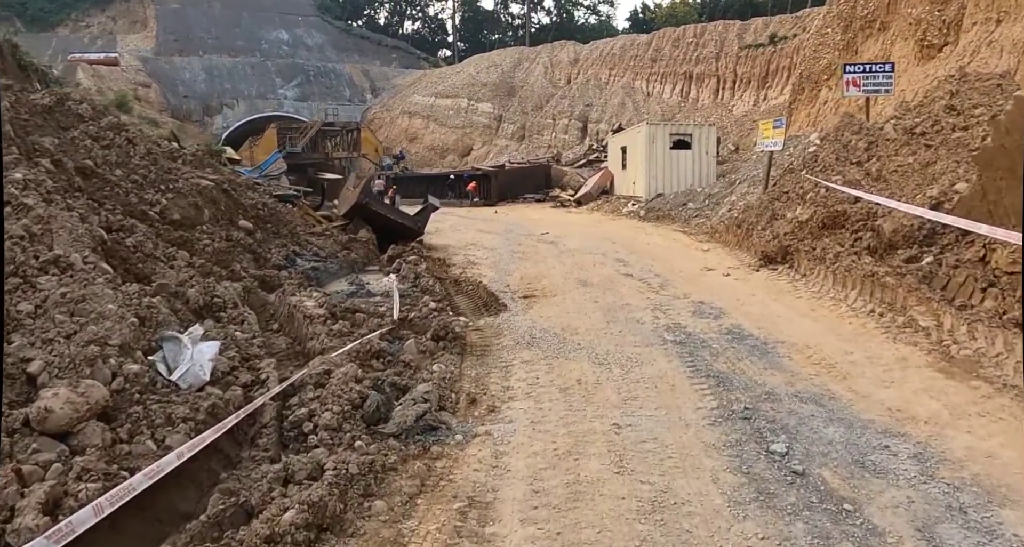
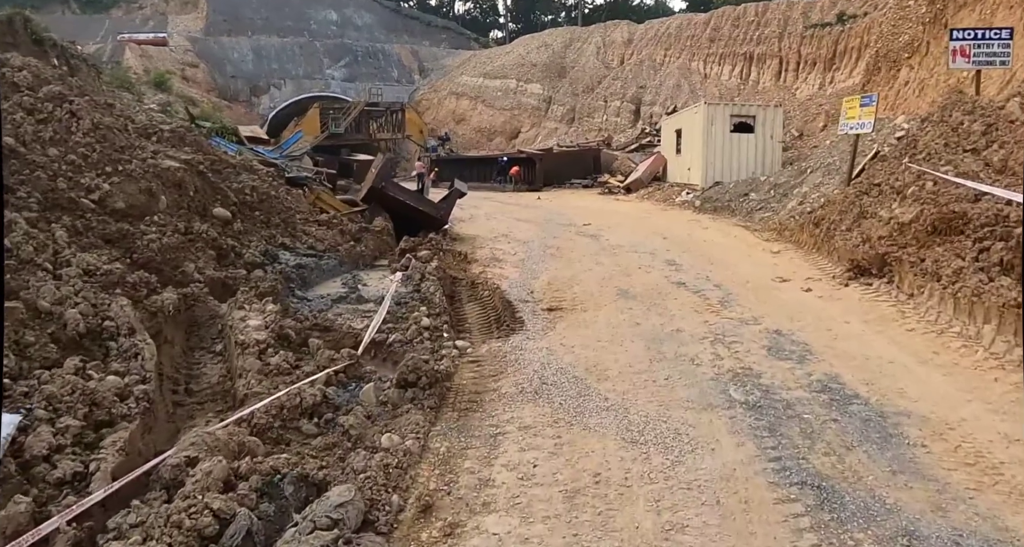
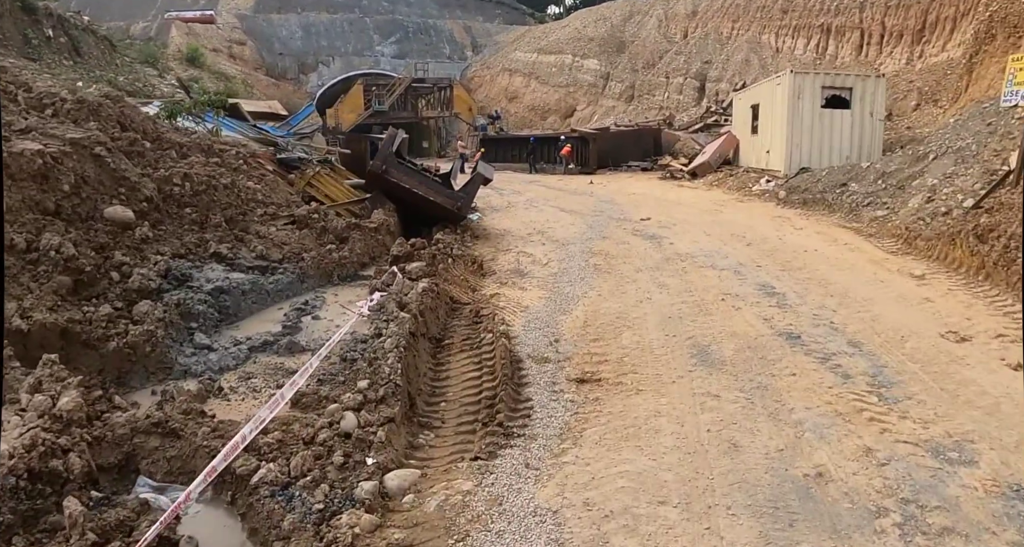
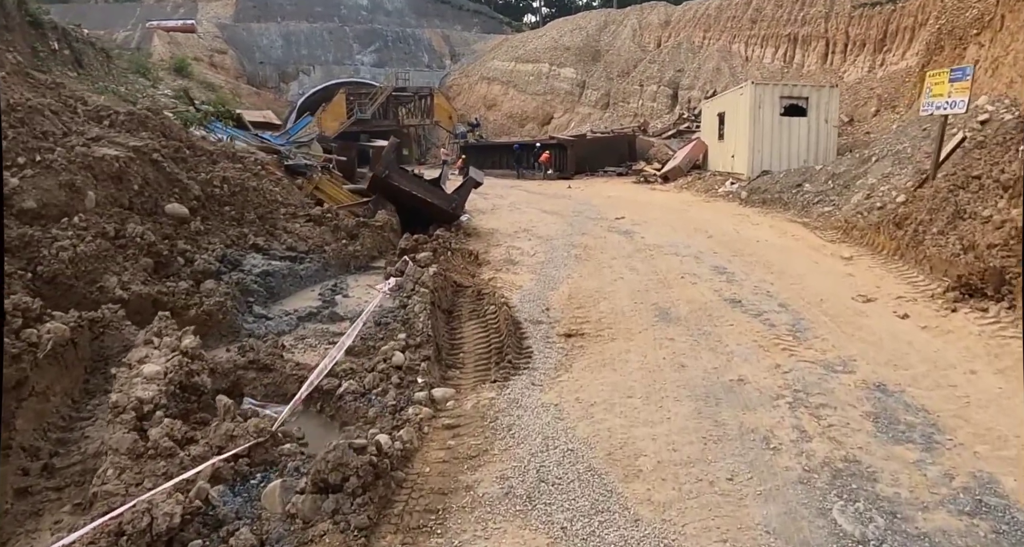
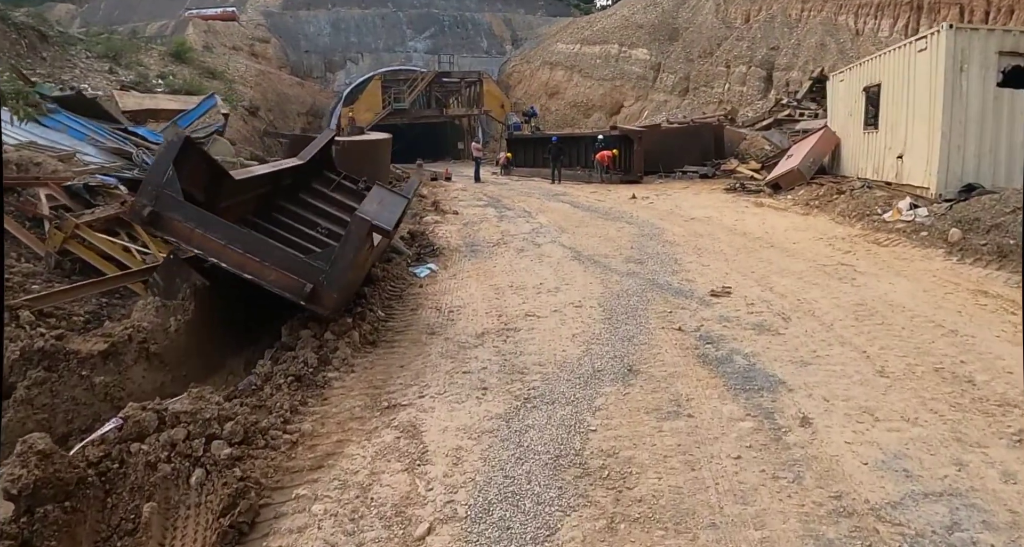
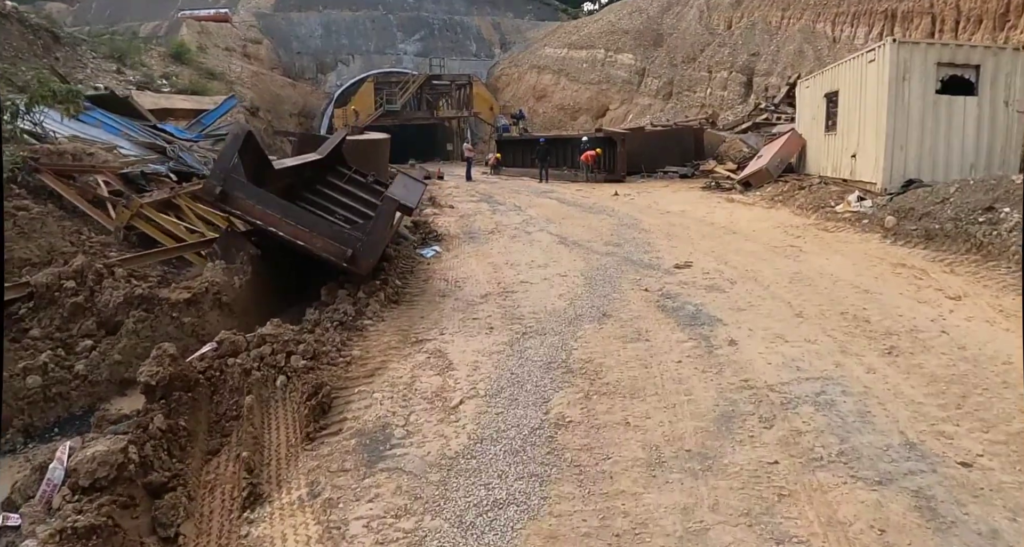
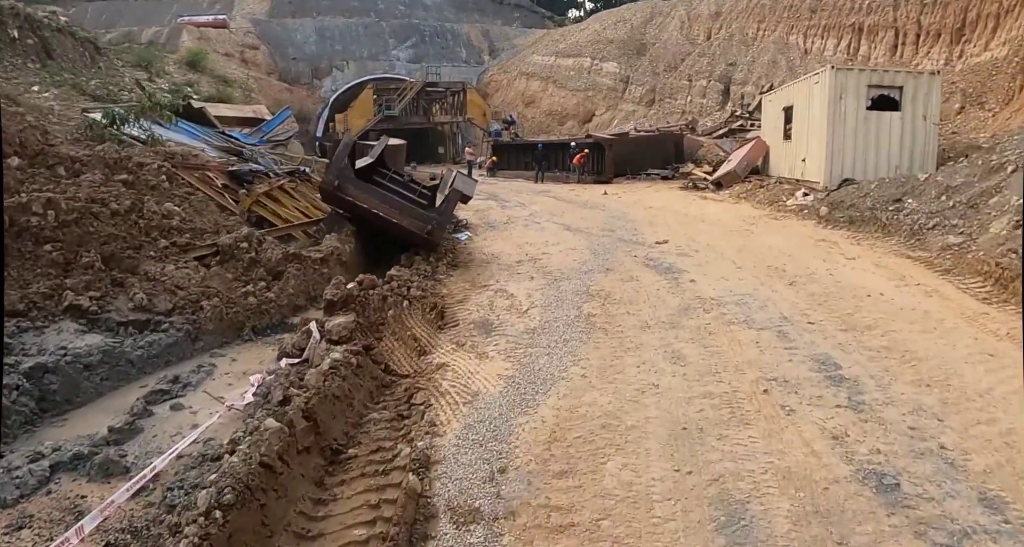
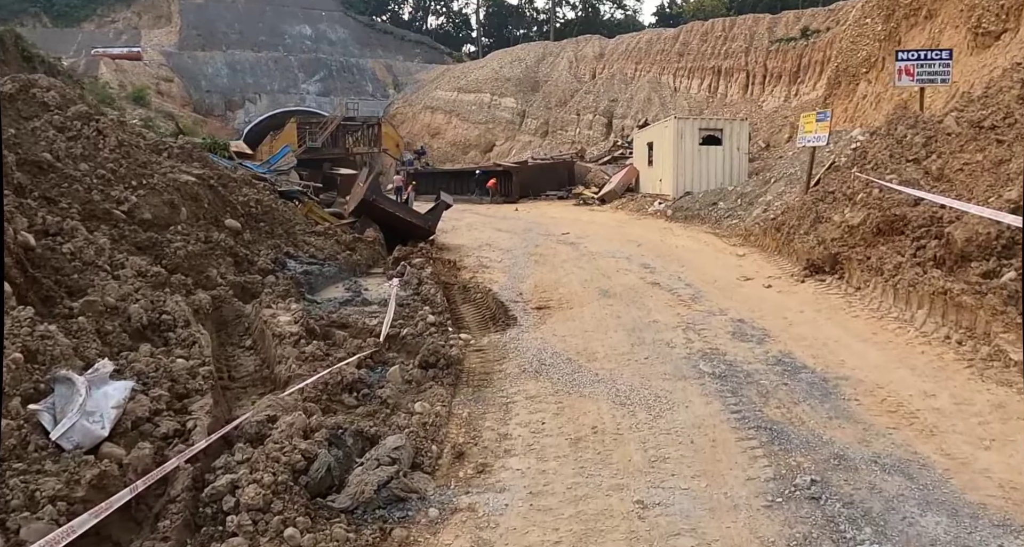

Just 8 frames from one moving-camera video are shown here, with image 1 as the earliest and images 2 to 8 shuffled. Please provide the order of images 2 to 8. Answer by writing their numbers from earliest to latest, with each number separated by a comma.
8, 2, 4, 3, 7, 6, 5
